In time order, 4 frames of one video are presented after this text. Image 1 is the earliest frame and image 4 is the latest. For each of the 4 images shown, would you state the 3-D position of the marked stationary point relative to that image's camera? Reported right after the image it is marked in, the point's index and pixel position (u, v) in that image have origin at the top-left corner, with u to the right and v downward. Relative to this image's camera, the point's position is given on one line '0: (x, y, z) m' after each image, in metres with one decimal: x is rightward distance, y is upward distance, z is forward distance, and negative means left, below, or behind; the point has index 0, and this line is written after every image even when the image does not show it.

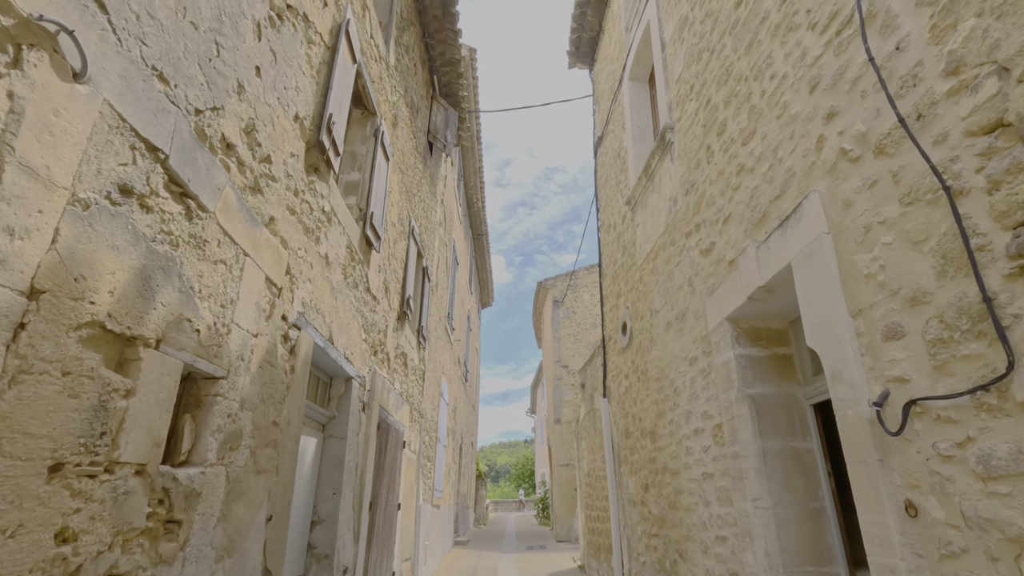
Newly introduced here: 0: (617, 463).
0: (+1.1, -1.9, +5.7) m
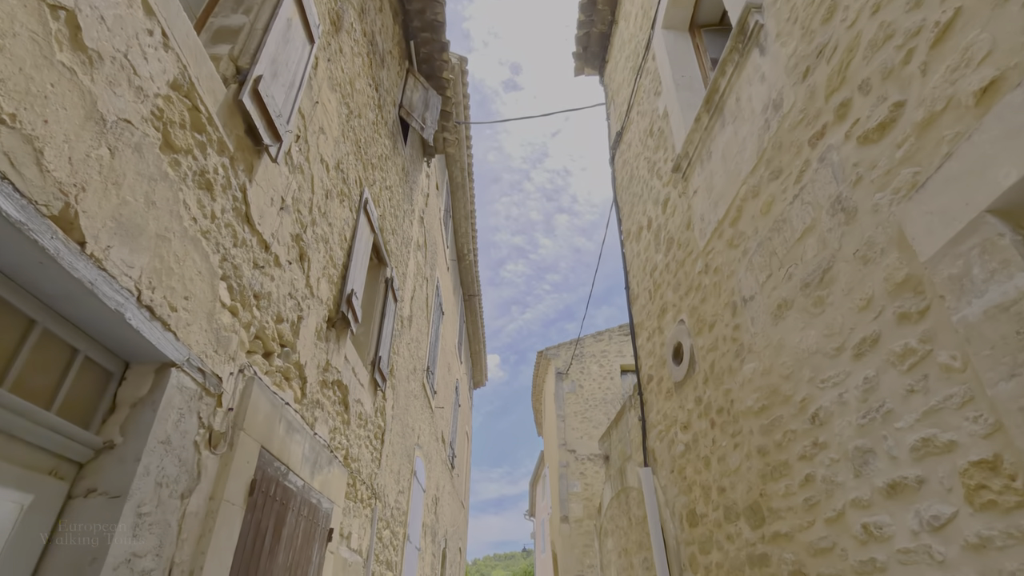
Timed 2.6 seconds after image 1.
0: (+1.1, -1.9, +3.6) m
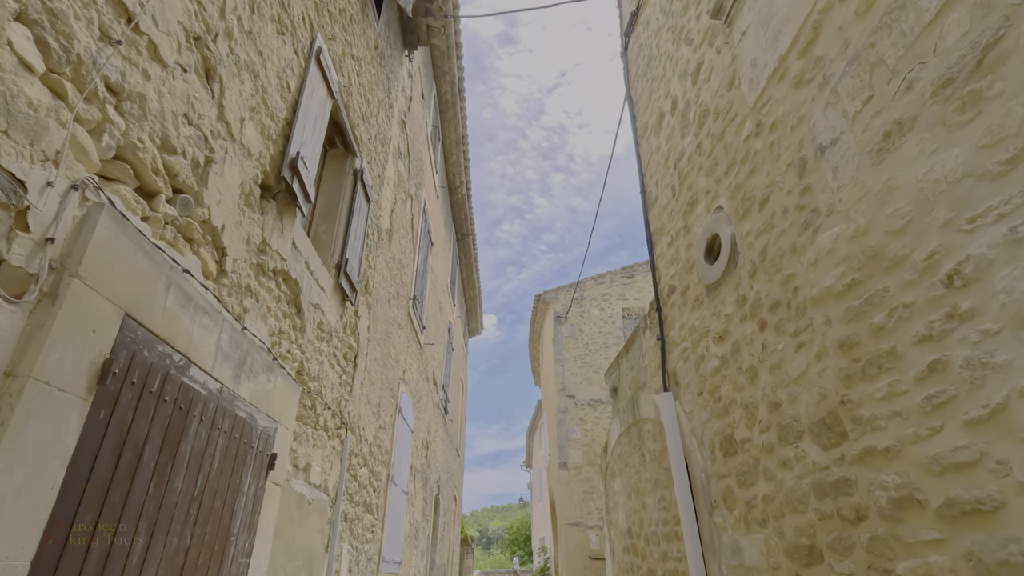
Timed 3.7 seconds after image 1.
0: (+1.1, -1.3, +3.0) m
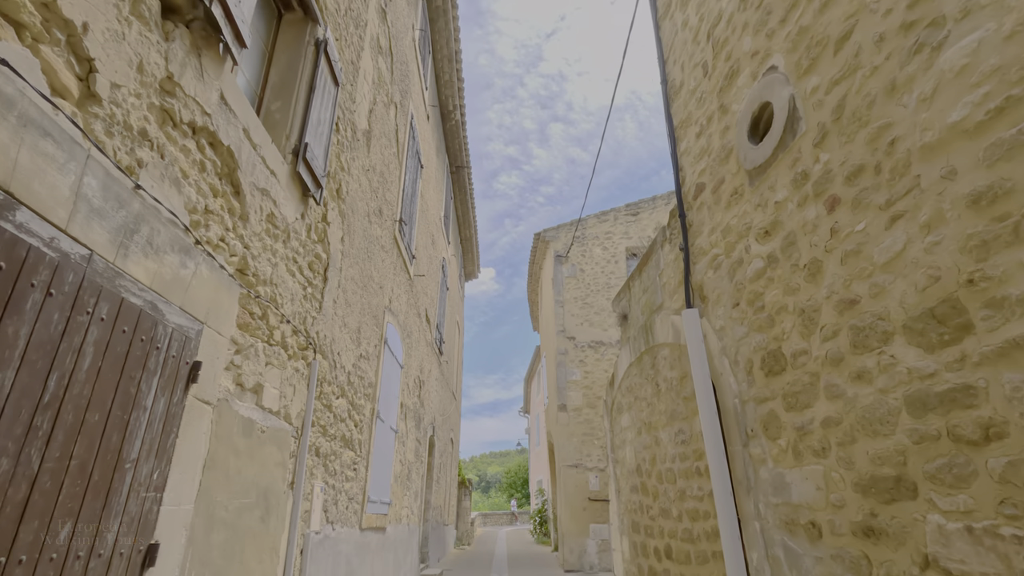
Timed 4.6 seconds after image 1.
0: (+1.1, -0.7, +2.5) m
